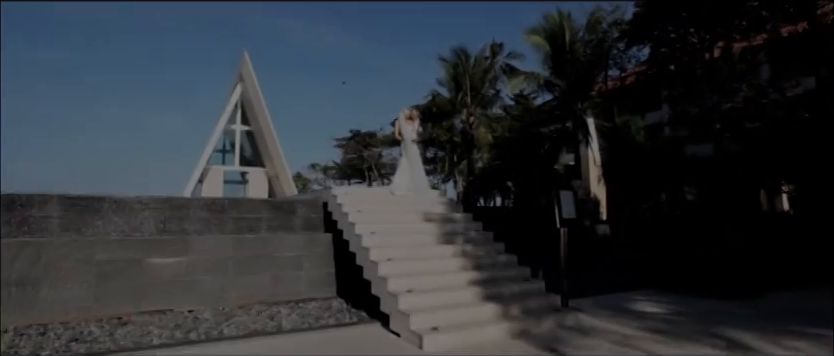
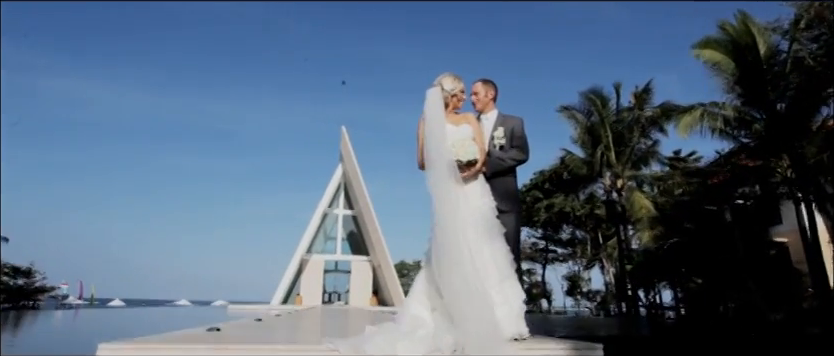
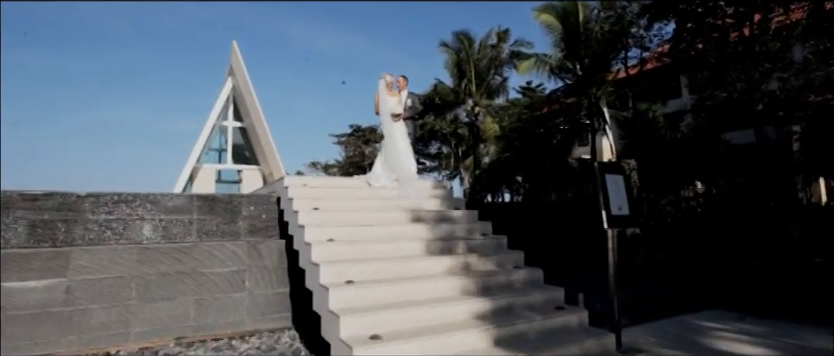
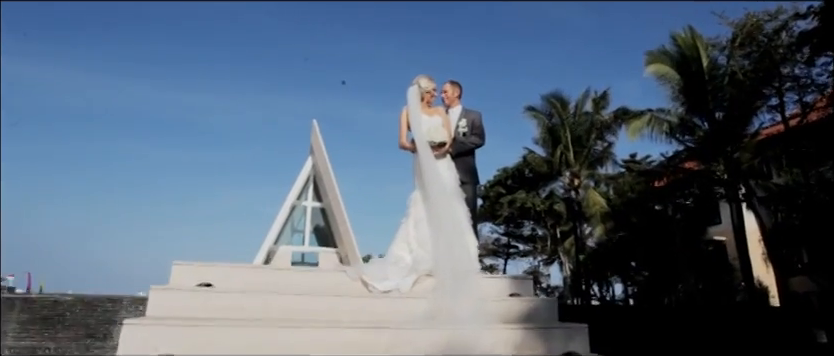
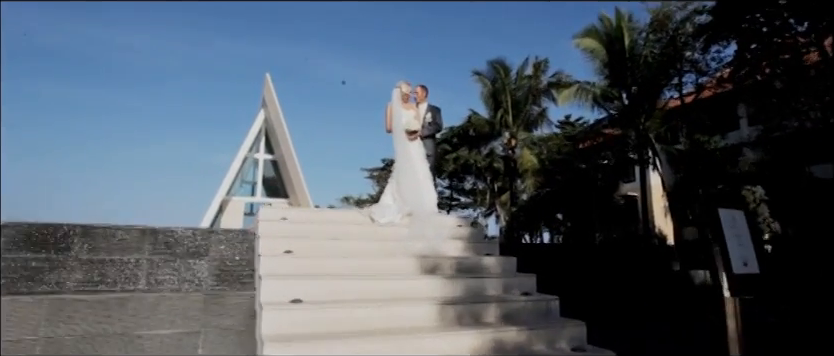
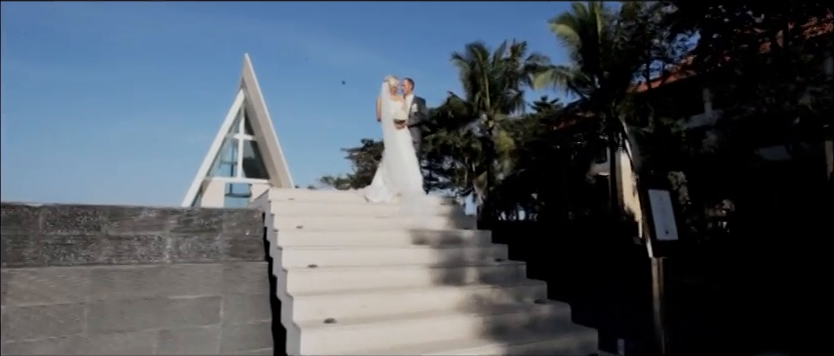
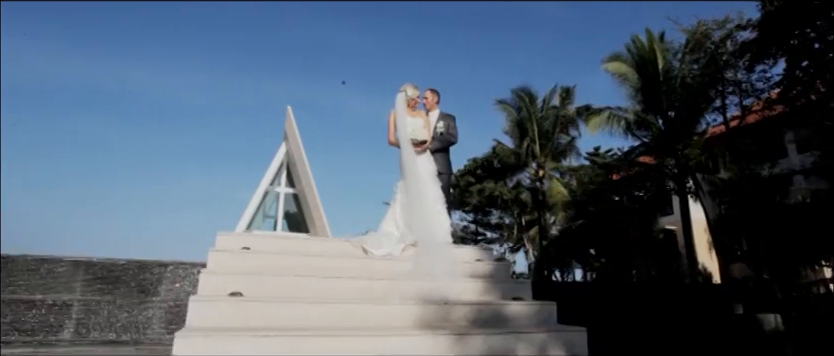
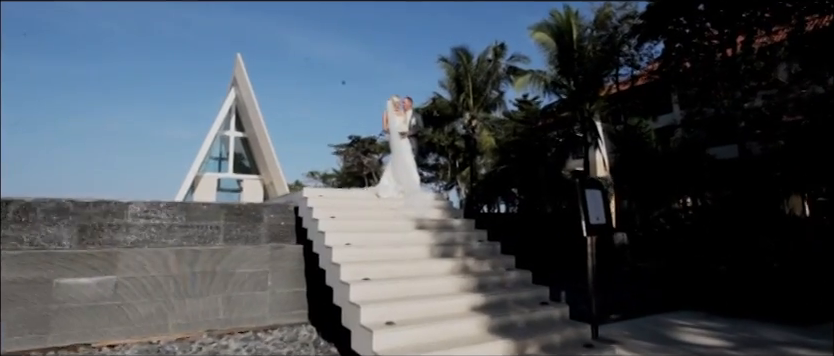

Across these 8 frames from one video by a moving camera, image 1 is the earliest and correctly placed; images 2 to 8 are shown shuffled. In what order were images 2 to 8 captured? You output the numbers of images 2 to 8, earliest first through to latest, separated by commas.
8, 3, 6, 5, 7, 4, 2
